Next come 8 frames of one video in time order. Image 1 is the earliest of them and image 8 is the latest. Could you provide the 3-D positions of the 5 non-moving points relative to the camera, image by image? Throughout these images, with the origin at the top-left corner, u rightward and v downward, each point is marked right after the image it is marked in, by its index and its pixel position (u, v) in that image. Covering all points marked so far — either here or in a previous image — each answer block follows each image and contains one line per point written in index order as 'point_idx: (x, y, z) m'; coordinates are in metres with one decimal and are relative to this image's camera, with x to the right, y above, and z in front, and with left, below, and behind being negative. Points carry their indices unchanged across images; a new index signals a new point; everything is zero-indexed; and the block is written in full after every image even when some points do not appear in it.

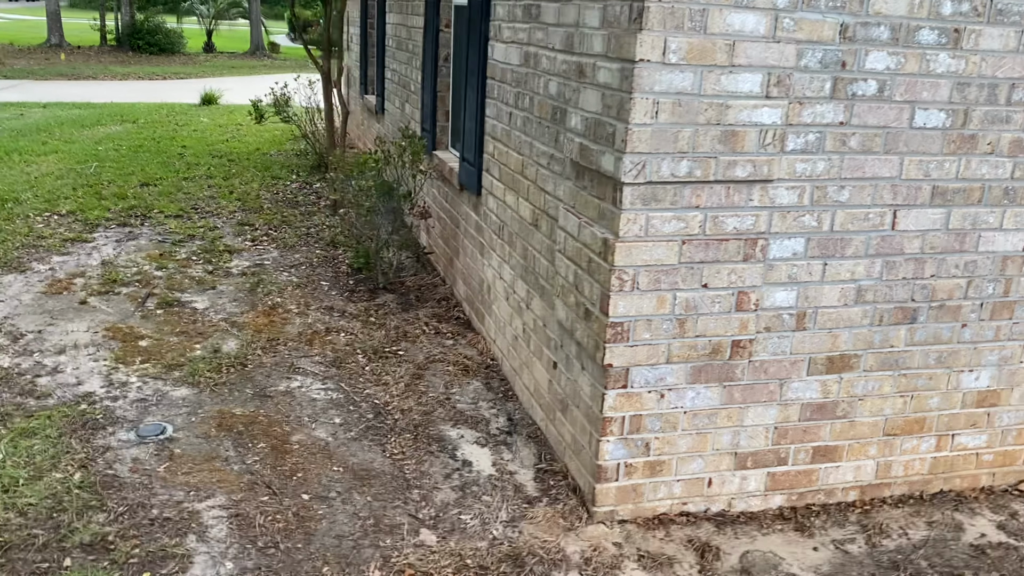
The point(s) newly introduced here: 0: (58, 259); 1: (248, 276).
0: (-2.9, +0.2, +5.7) m
1: (-1.6, +0.1, +5.5) m
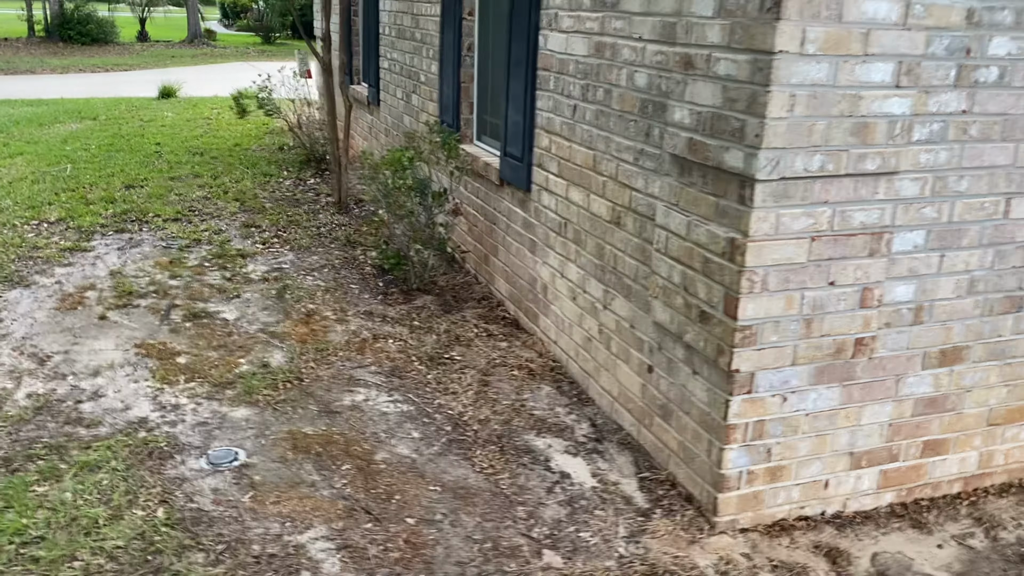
0: (-2.7, +0.1, +5.3) m
1: (-1.4, 0.0, +5.2) m
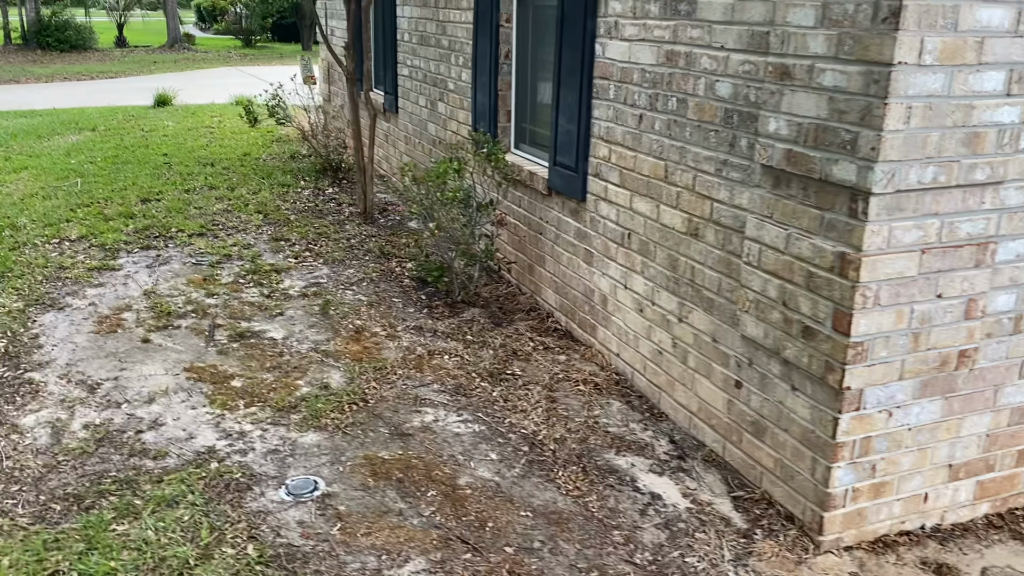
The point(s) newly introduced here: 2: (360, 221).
0: (-2.4, 0.0, +5.2) m
1: (-1.1, -0.1, +5.1) m
2: (-1.1, +0.5, +6.5) m
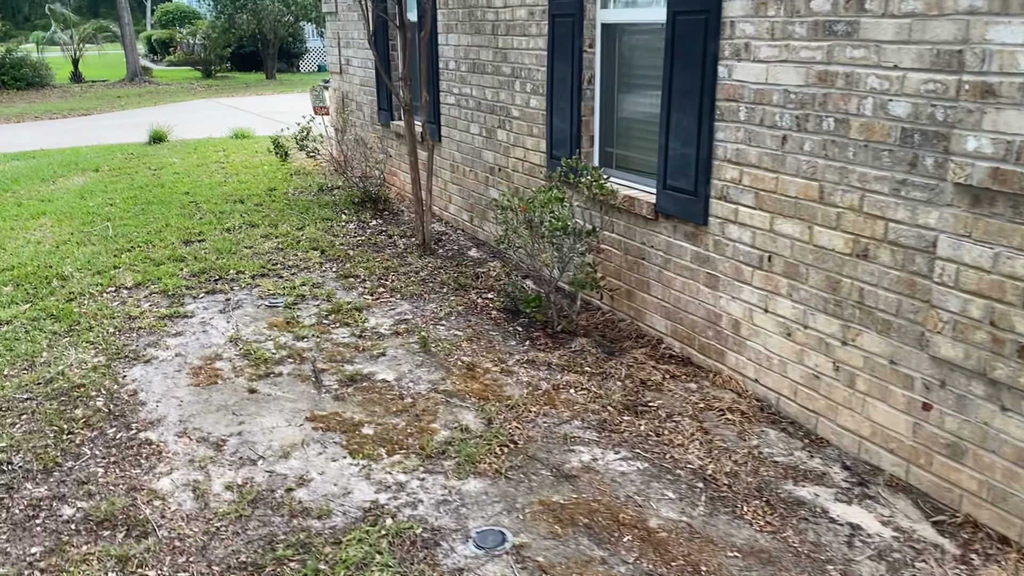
0: (-1.9, -0.3, +5.0) m
1: (-0.6, -0.3, +4.9) m
2: (-0.7, +0.2, +6.4) m
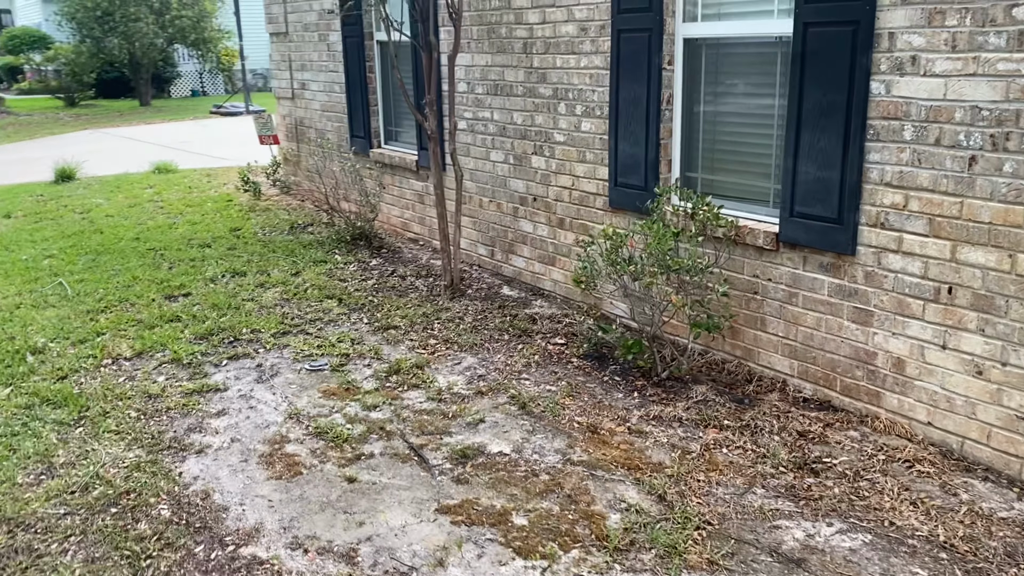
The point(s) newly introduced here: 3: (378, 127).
0: (-1.4, -0.6, +4.2) m
1: (-0.1, -0.5, +4.3) m
2: (-0.4, 0.0, +5.7) m
3: (-1.1, +1.3, +7.5) m
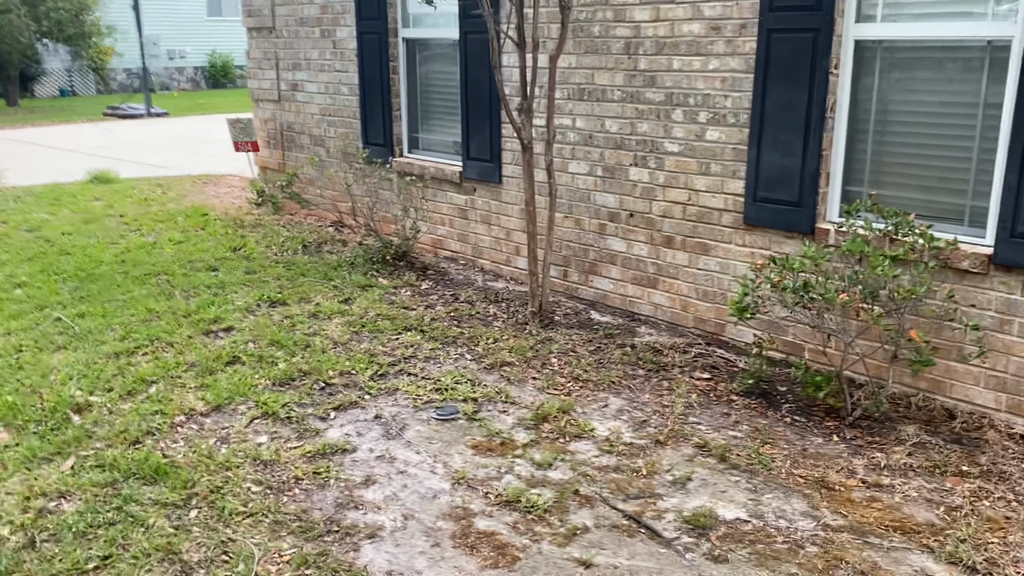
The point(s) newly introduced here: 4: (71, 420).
0: (-0.6, -0.8, +3.4) m
1: (+0.7, -0.7, +3.8) m
2: (+0.2, -0.2, +5.1) m
3: (-0.8, +1.2, +6.8) m
4: (-2.0, -0.6, +4.0) m
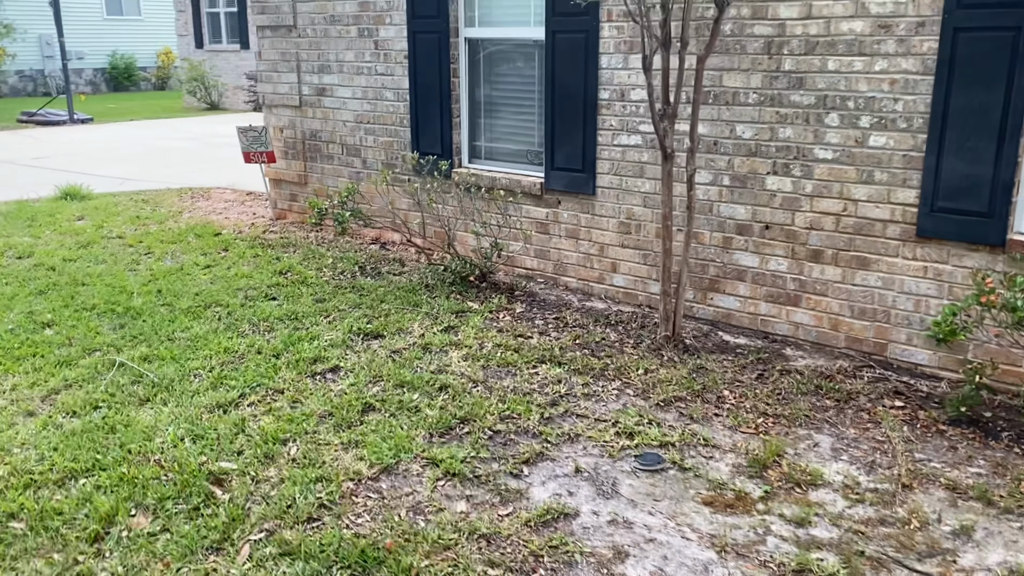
0: (+0.4, -0.9, +2.9) m
1: (+1.5, -0.8, +3.4) m
2: (+0.9, -0.3, +4.7) m
3: (-0.4, +1.0, +6.2) m
4: (-1.1, -0.8, +3.3) m
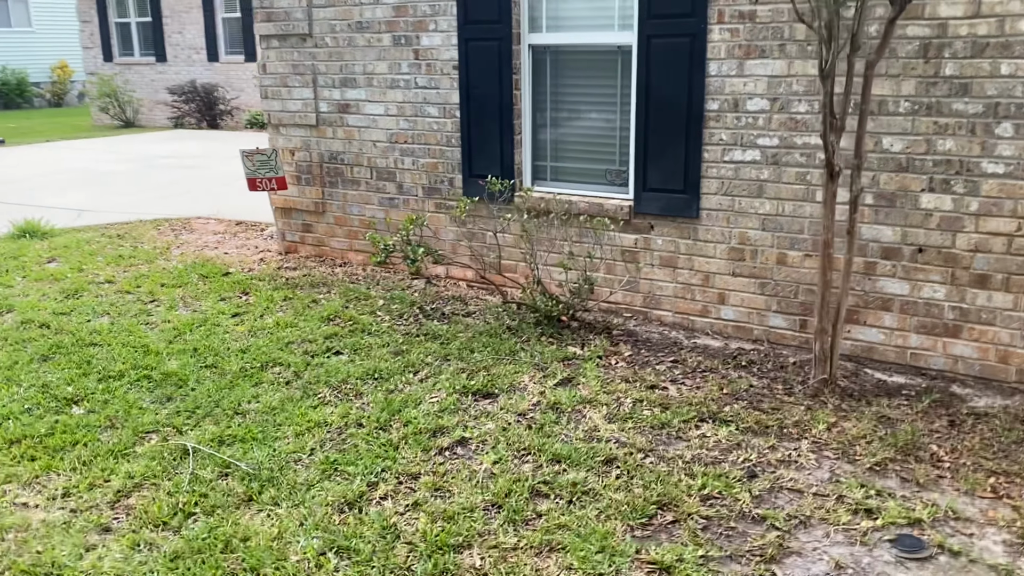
0: (+1.2, -1.1, +2.3) m
1: (+2.3, -0.9, +3.0) m
2: (+1.5, -0.5, +4.1) m
3: (+0.1, +0.8, +5.6) m
4: (-0.3, -1.0, +2.6) m
